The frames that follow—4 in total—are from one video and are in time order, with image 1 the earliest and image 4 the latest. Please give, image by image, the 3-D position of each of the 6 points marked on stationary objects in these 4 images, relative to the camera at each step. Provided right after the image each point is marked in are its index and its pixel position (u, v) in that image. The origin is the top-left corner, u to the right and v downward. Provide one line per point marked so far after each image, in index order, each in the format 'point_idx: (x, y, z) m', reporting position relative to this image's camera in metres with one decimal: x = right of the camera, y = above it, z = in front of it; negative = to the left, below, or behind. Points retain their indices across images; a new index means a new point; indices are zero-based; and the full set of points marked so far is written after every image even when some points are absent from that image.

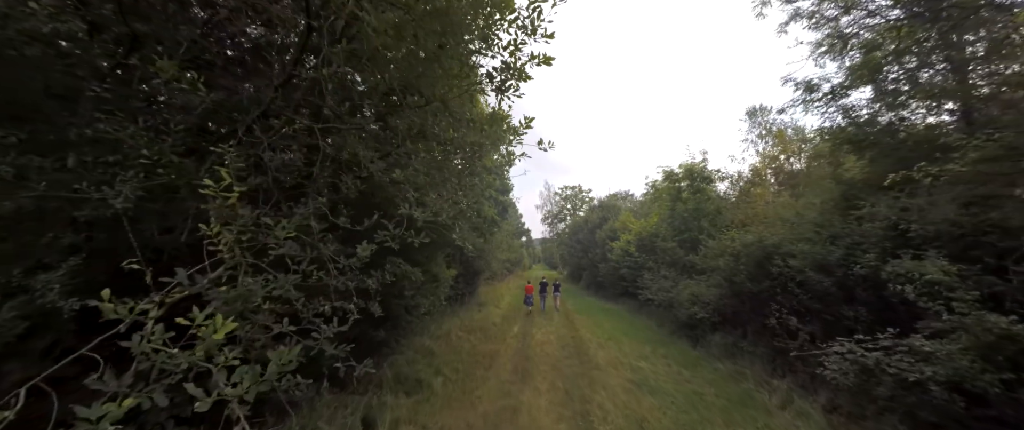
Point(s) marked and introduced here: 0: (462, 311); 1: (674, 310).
0: (-2.2, -4.4, +17.2) m
1: (+6.1, -3.6, +14.4) m
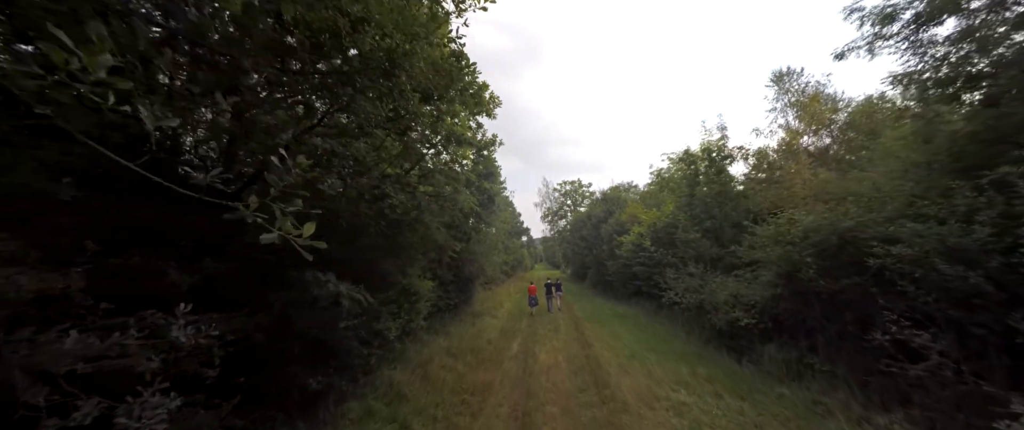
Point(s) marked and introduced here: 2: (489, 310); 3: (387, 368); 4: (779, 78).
0: (-2.3, -4.3, +14.7) m
1: (+6.0, -3.1, +11.8) m
2: (-1.2, -4.8, +19.4) m
3: (-2.9, -3.5, +8.9) m
4: (+11.3, +5.8, +16.3) m
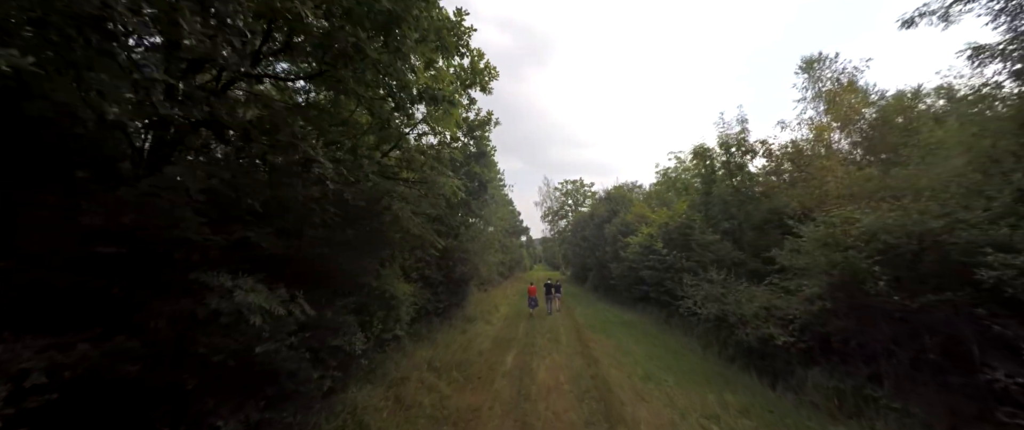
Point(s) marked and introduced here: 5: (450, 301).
0: (-2.4, -4.1, +13.1) m
1: (+5.9, -3.0, +10.3) m
2: (-1.4, -4.6, +17.9) m
3: (-3.0, -3.3, +7.3) m
4: (+11.3, +5.7, +14.7) m
5: (-2.6, -3.6, +16.1) m
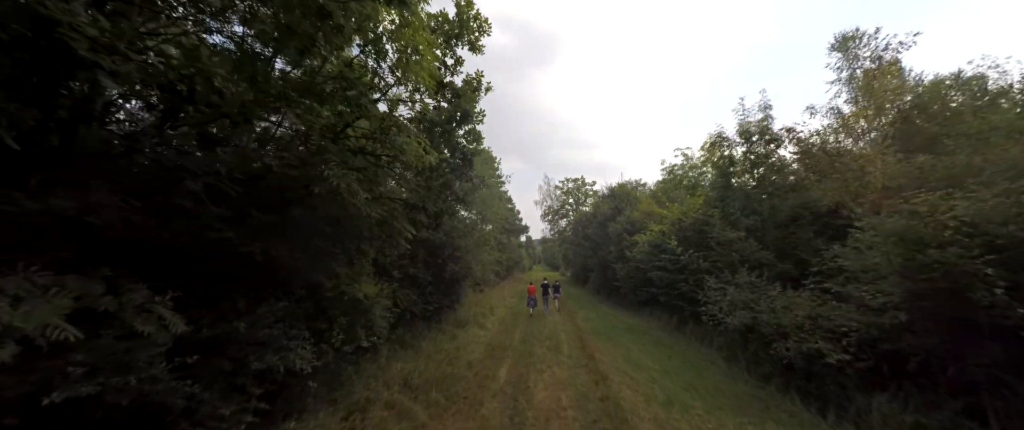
0: (-2.6, -3.8, +11.6) m
1: (+5.7, -2.9, +8.7) m
2: (-1.5, -4.4, +16.3) m
3: (-3.2, -3.0, +5.8) m
4: (+11.3, +5.8, +13.2) m
5: (-2.7, -3.3, +14.5) m
